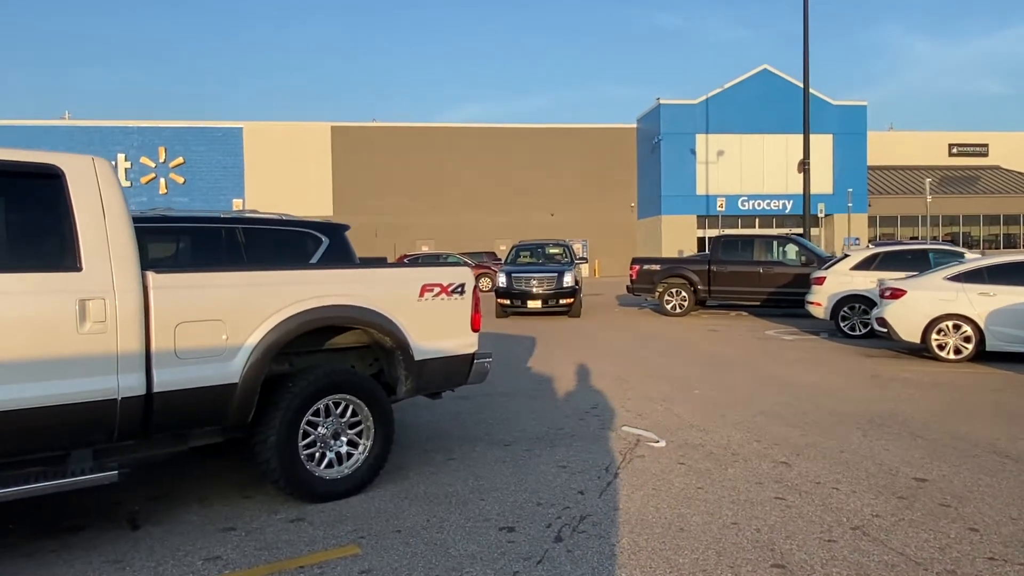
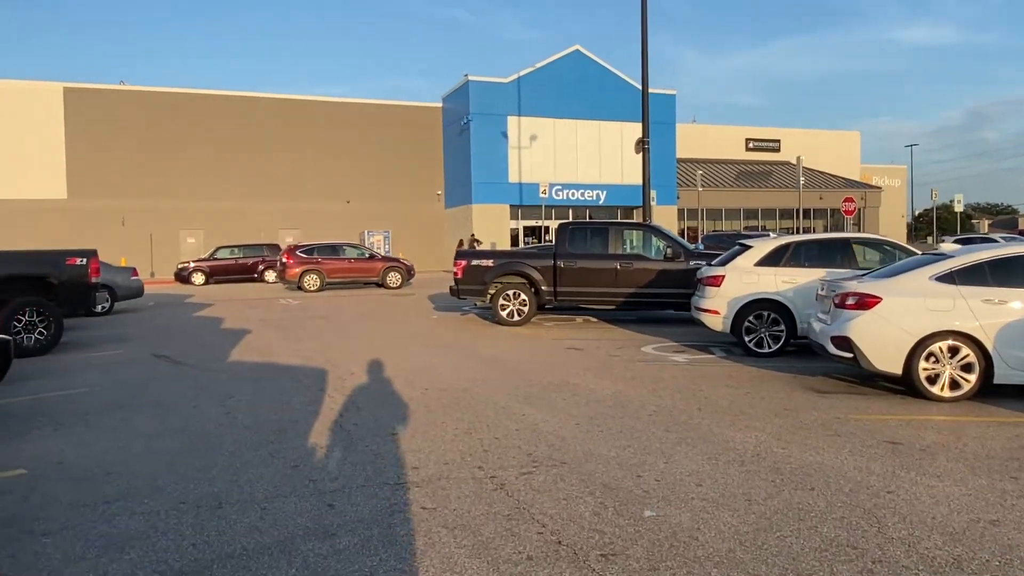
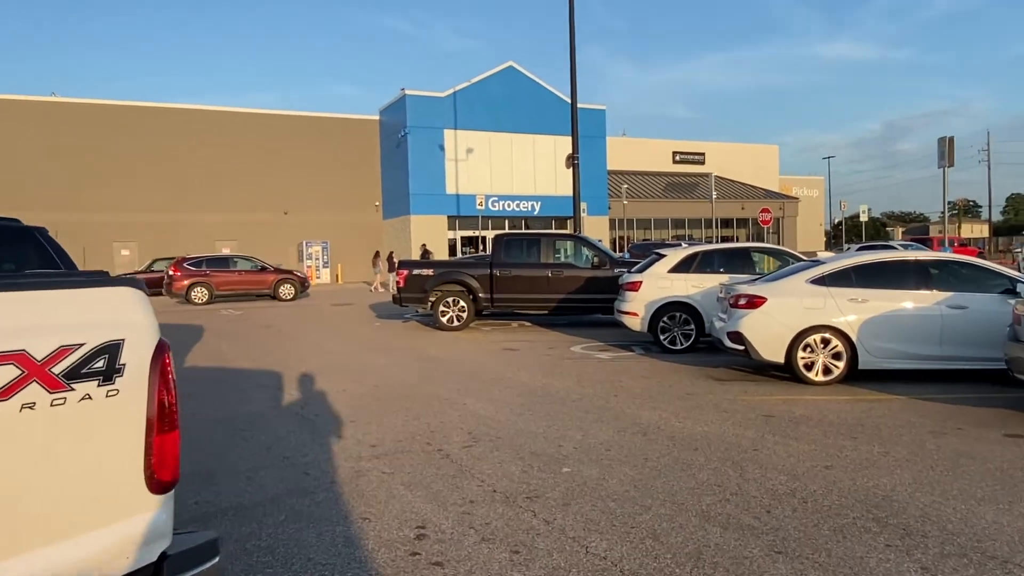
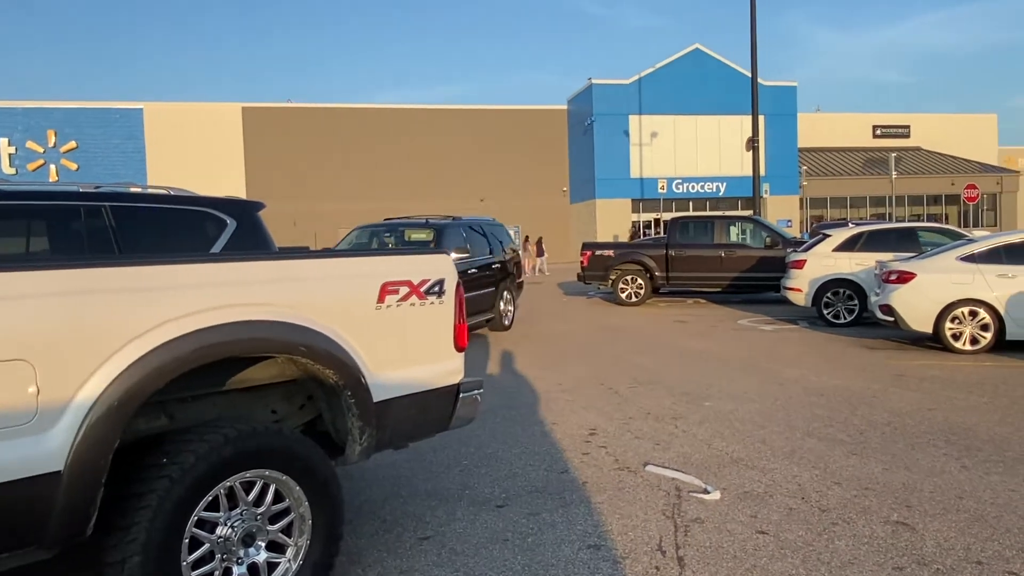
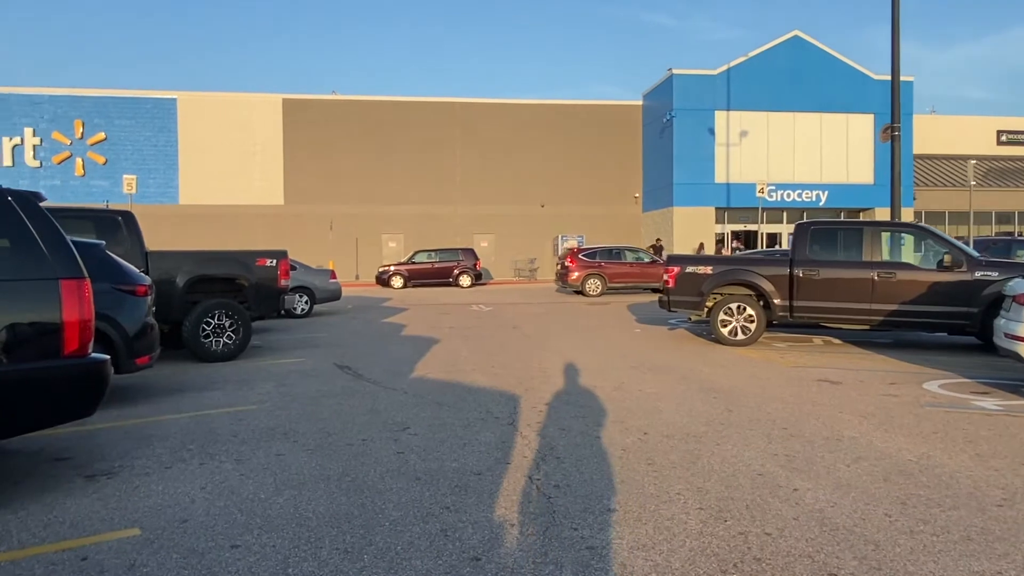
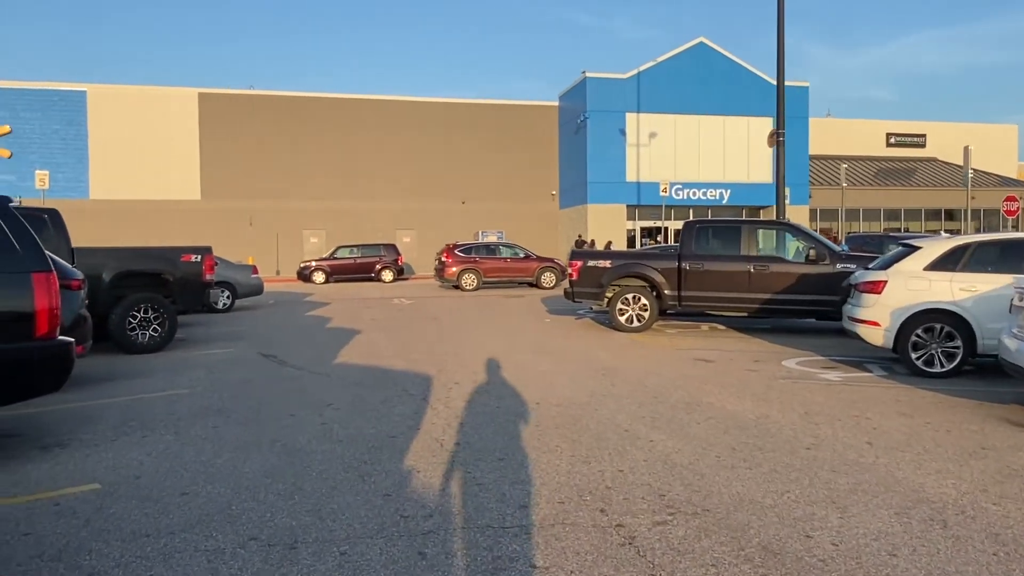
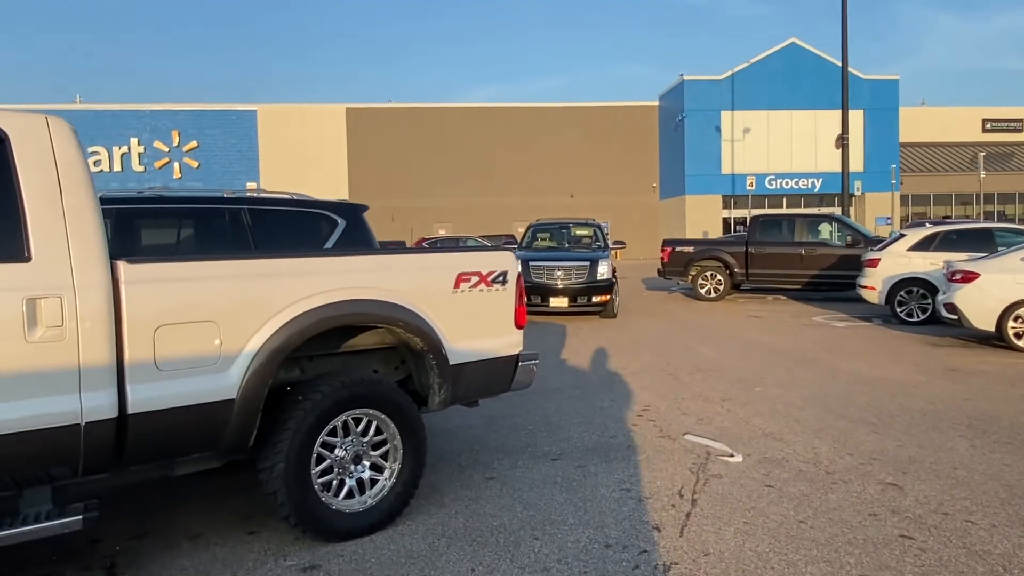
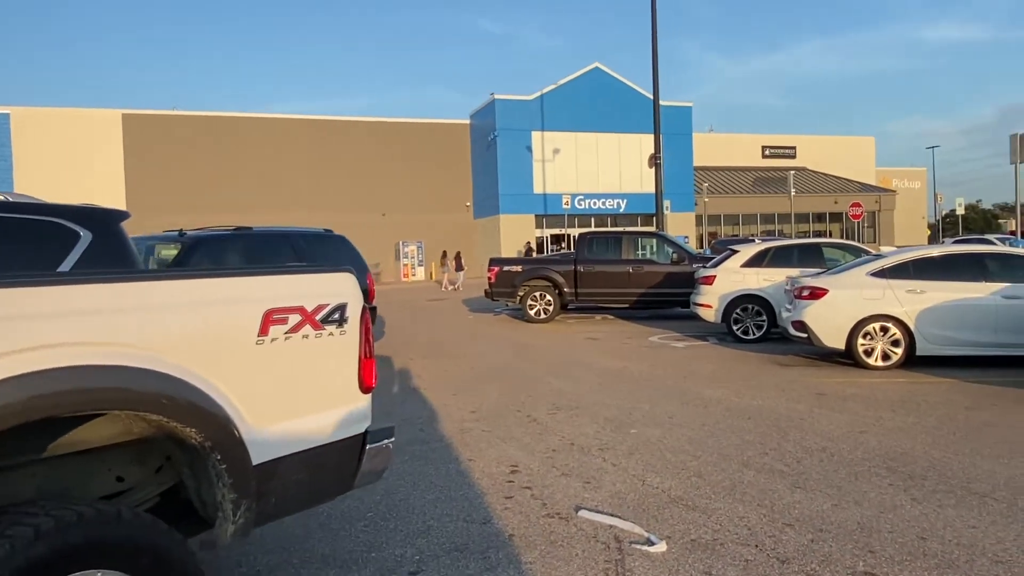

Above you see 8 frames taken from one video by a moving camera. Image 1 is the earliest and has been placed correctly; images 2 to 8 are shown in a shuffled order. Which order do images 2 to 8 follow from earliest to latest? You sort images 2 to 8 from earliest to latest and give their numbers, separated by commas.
7, 4, 8, 3, 2, 6, 5
